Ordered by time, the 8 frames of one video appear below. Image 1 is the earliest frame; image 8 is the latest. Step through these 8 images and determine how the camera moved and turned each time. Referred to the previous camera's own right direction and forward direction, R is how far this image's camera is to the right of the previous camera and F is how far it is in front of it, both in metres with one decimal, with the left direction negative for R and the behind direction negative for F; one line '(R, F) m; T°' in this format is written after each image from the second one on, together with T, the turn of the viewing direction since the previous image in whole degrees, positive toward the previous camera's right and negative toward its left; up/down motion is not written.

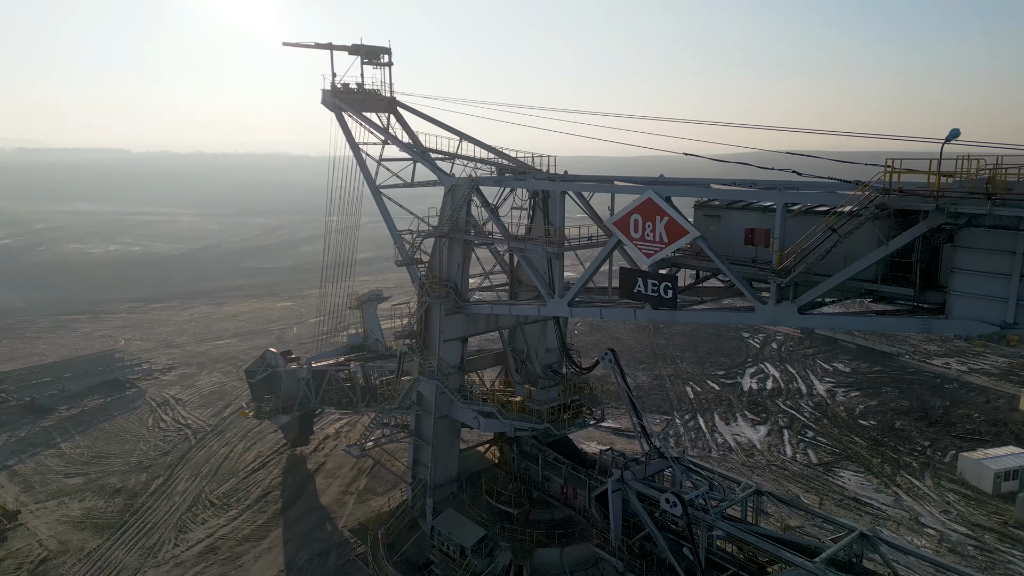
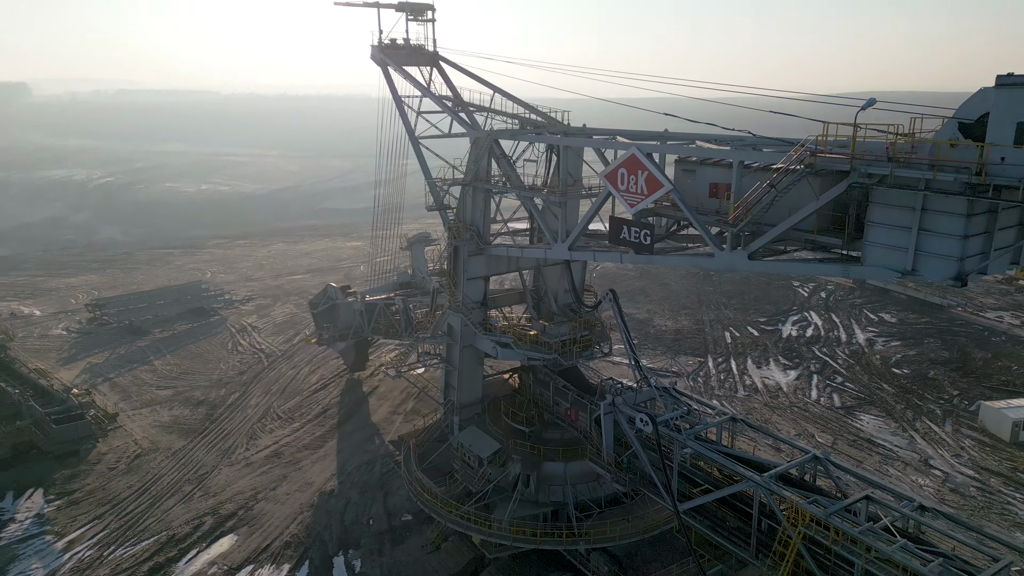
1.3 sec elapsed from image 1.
(+1.5, -1.8) m; -6°
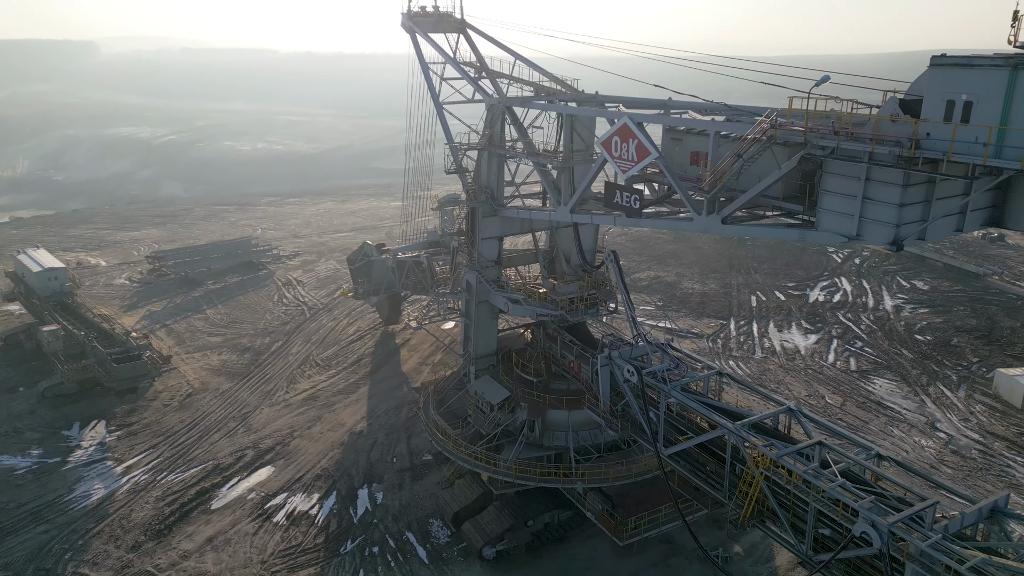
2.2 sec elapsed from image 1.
(+1.1, -1.2) m; -4°
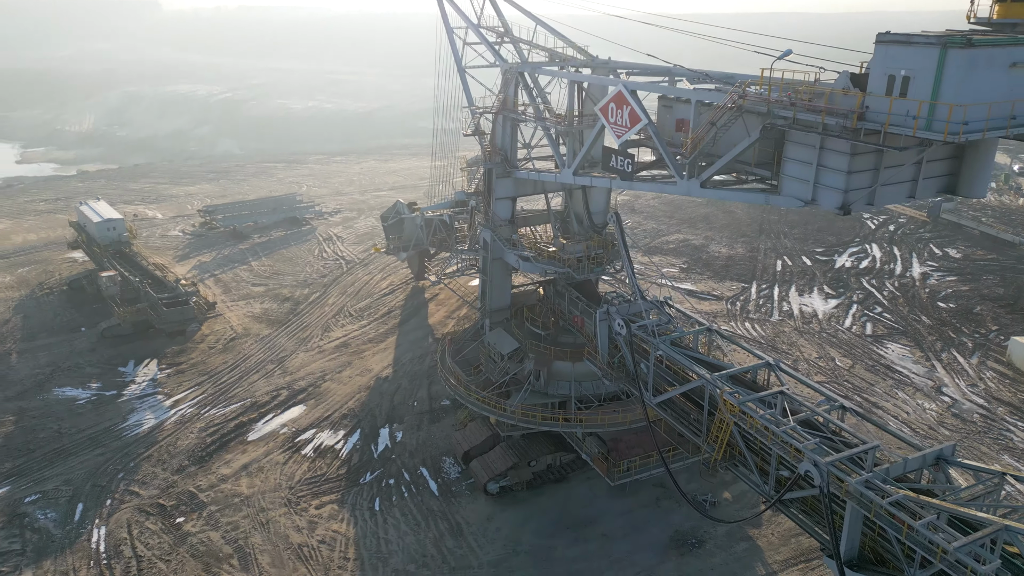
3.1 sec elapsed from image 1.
(+1.1, -1.2) m; -4°
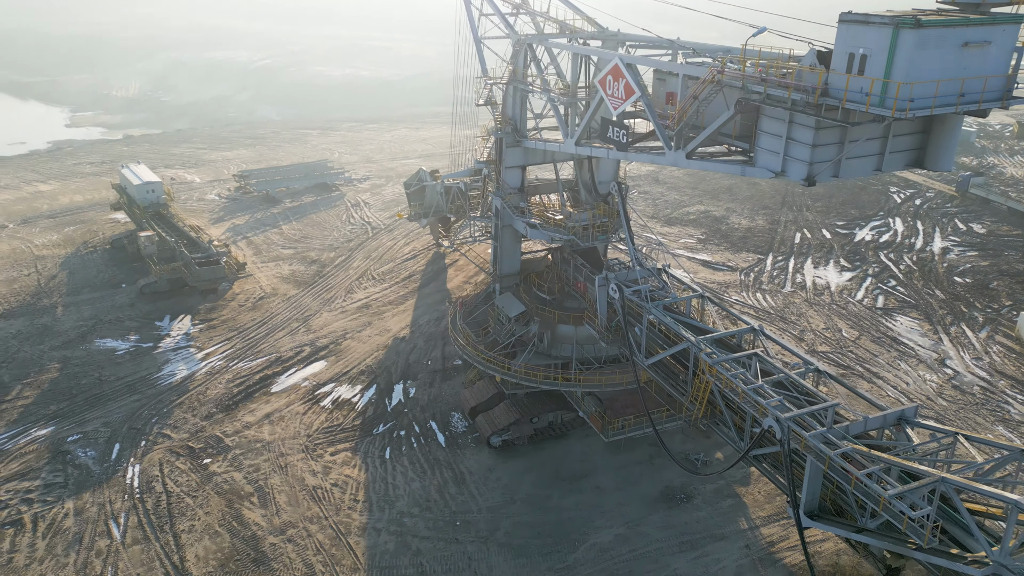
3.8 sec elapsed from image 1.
(+0.9, -0.9) m; -3°
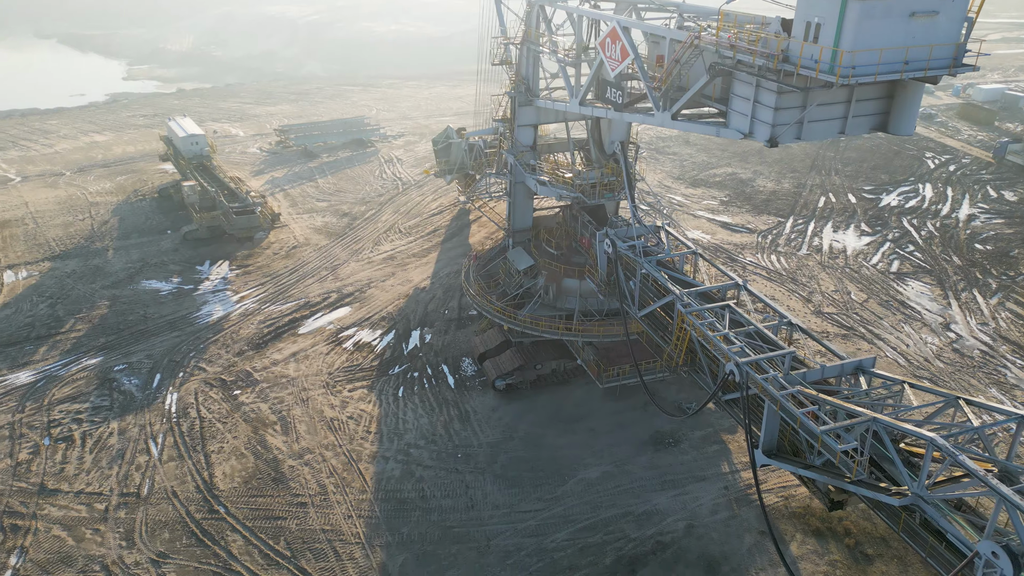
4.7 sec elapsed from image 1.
(+1.2, -1.2) m; -4°
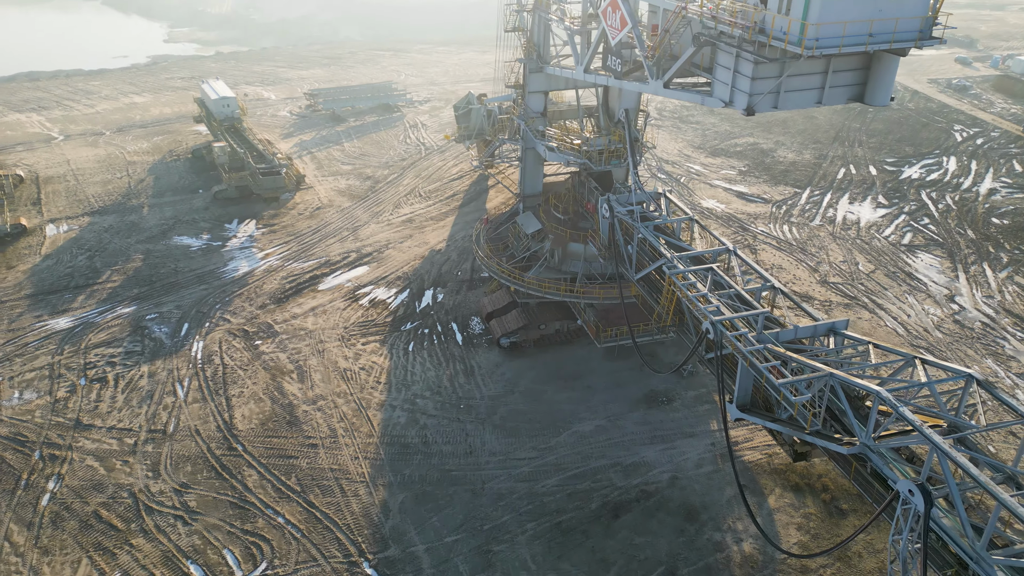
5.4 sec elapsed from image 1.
(+0.9, -0.9) m; -3°
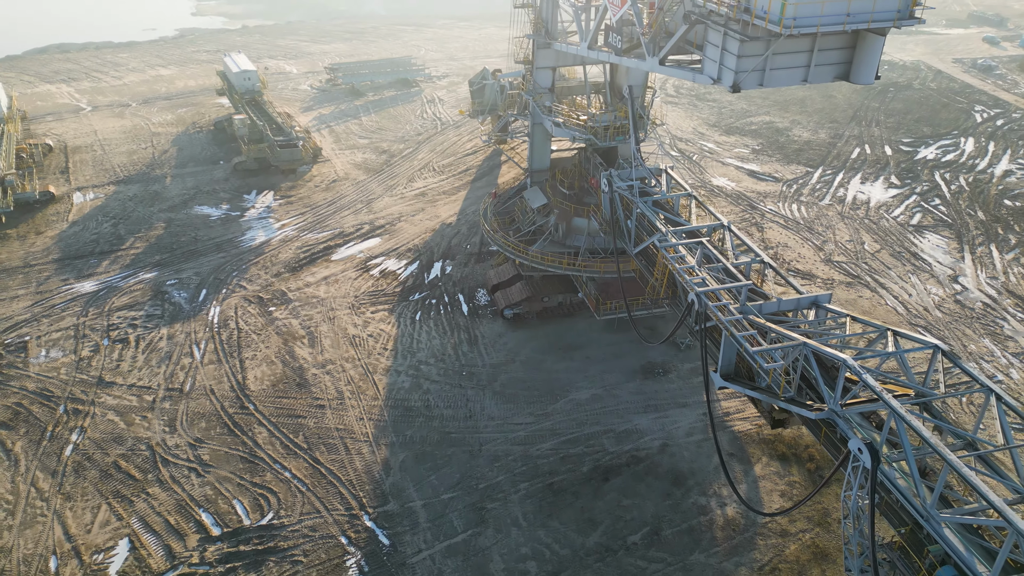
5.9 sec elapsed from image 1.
(+0.6, -0.6) m; -2°
